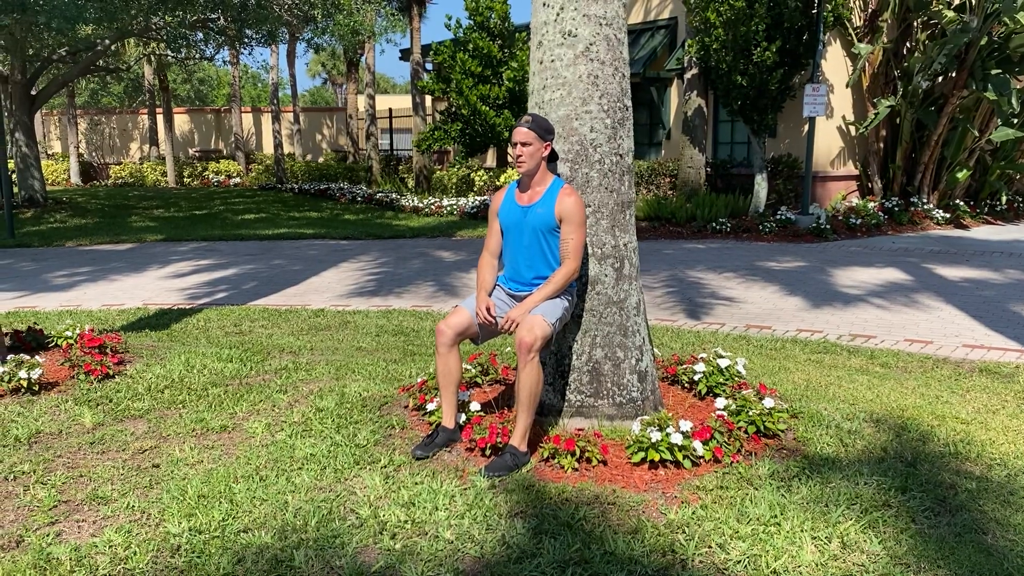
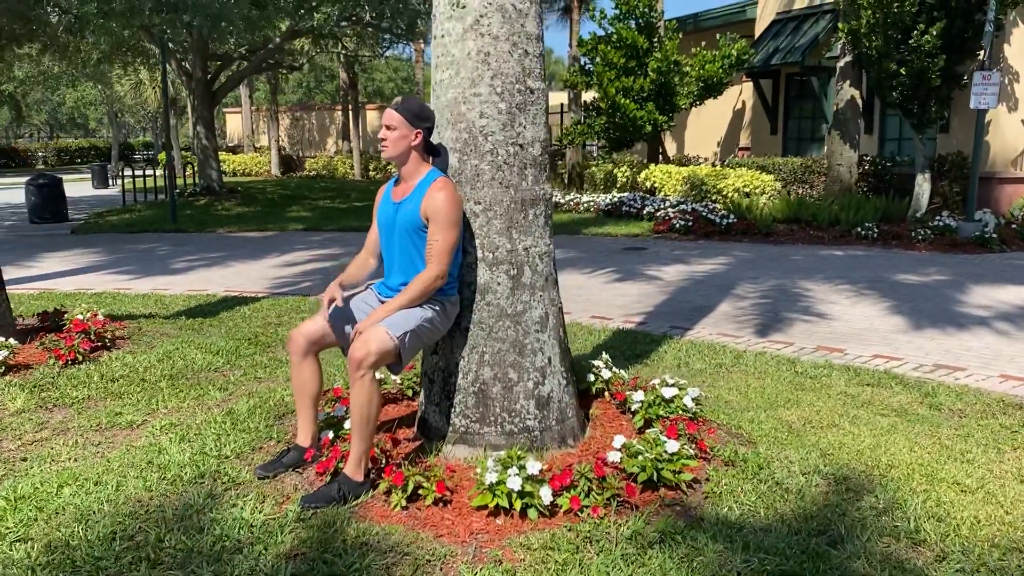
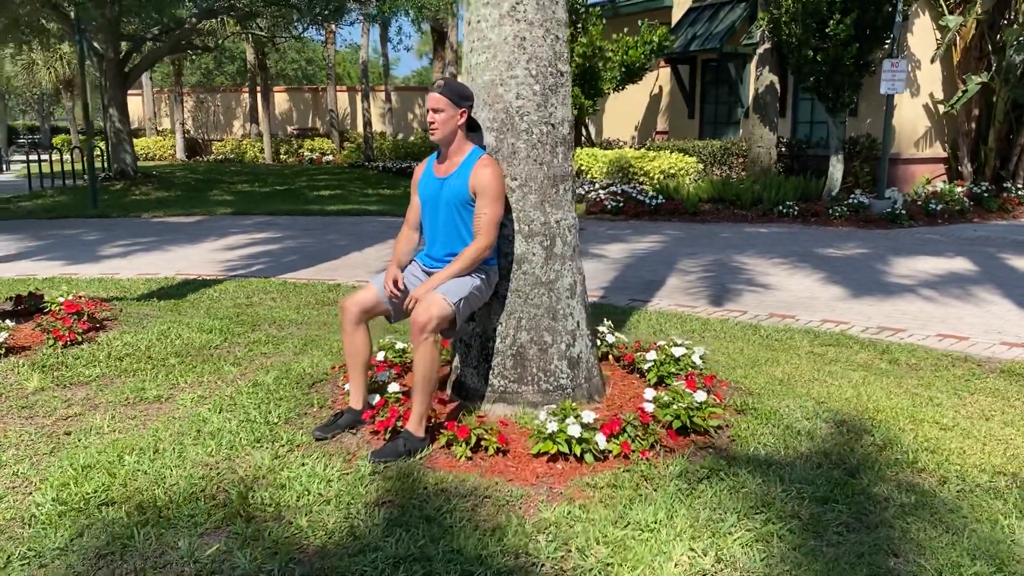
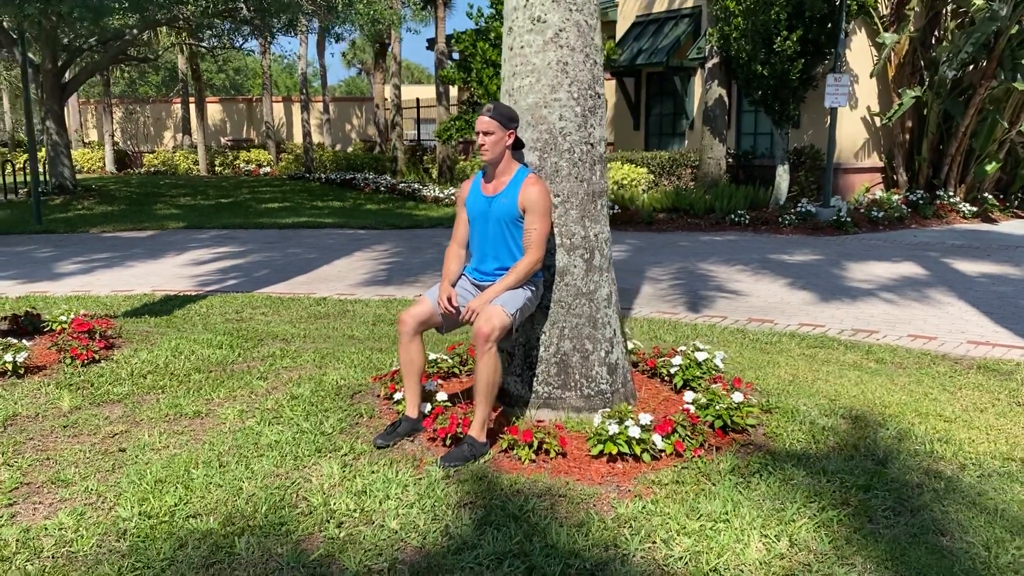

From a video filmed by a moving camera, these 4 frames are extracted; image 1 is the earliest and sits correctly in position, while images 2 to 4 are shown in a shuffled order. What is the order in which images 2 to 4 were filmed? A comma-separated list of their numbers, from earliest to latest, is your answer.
4, 3, 2
